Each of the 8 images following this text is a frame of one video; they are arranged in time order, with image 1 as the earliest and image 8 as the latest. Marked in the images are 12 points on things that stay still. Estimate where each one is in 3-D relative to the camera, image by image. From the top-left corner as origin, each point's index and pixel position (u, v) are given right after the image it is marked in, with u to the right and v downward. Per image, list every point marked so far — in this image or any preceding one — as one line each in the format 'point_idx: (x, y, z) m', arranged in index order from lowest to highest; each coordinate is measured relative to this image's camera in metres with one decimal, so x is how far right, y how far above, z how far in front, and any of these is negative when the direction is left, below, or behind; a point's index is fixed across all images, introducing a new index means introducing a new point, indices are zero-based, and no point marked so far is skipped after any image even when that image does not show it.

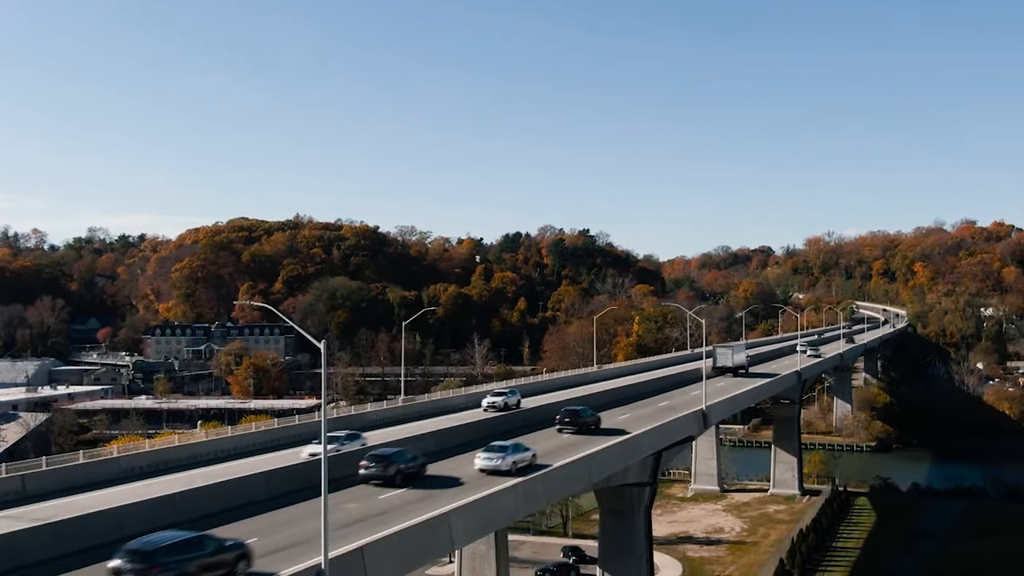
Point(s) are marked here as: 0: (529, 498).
0: (+0.4, -4.5, +19.5) m
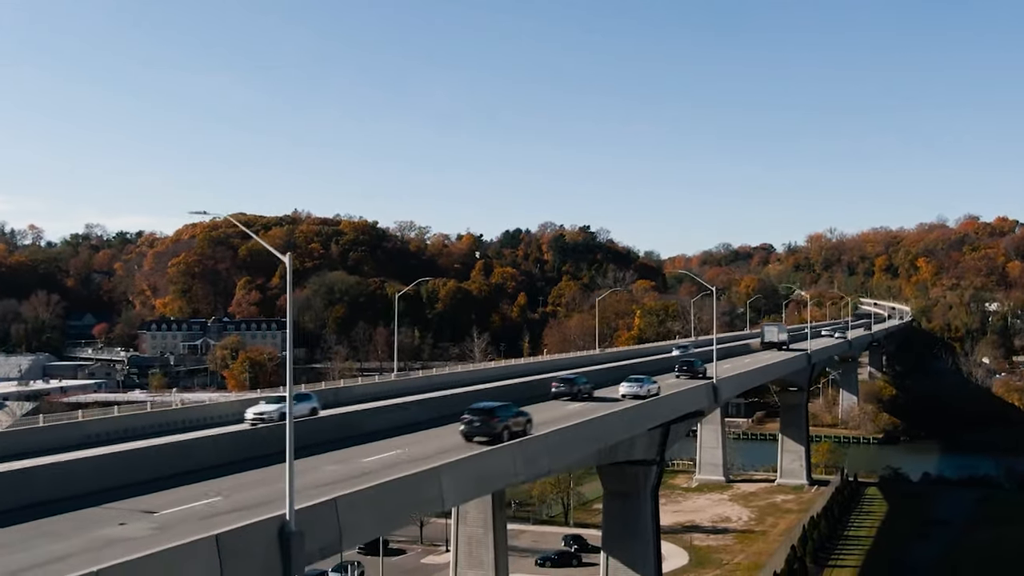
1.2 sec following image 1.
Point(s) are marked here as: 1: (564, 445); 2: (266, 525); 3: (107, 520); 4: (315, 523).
0: (+0.3, -3.4, +17.6) m
1: (+1.1, -3.3, +19.2) m
2: (-3.1, -2.9, +11.3) m
3: (-5.8, -3.3, +13.0) m
4: (-2.7, -3.1, +12.2) m
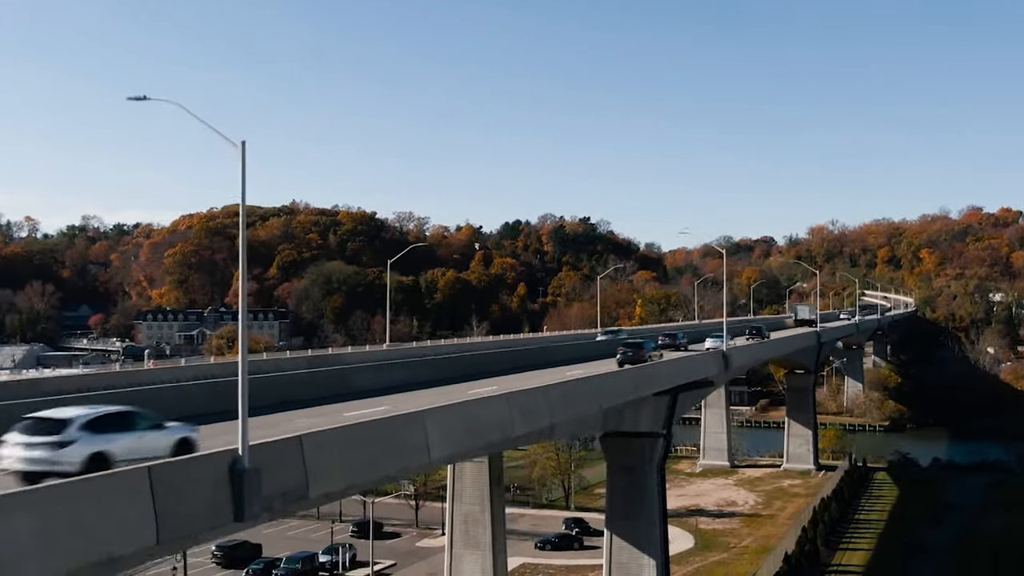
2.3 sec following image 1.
0: (+0.3, -2.2, +15.8) m
1: (+1.1, -2.2, +17.5) m
2: (-3.1, -1.8, +9.5) m
3: (-5.9, -2.2, +11.3) m
4: (-2.8, -2.0, +10.5) m
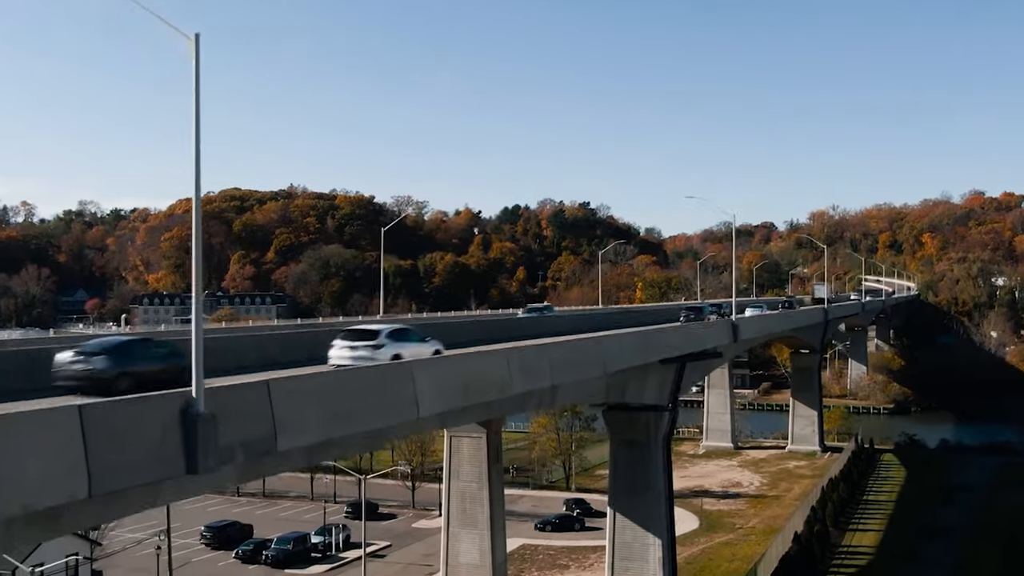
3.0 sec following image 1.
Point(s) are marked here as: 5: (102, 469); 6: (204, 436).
0: (+0.3, -1.4, +14.5) m
1: (+1.0, -1.3, +16.1) m
2: (-3.1, -1.0, +8.2) m
3: (-5.9, -1.5, +9.9) m
4: (-2.8, -1.2, +9.1) m
5: (-3.5, -1.5, +7.7) m
6: (-2.9, -1.4, +8.4) m
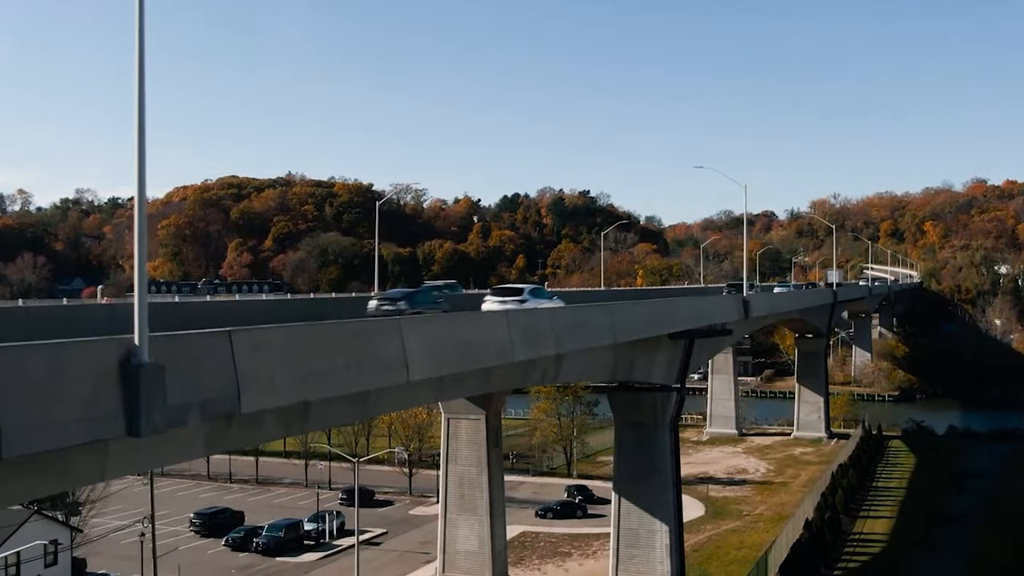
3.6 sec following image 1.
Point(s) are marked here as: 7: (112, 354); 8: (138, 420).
0: (+0.3, -0.8, +13.2) m
1: (+1.1, -0.7, +14.8) m
2: (-3.1, -0.5, +6.8) m
3: (-5.9, -0.9, +8.6) m
4: (-2.7, -0.7, +7.8) m
5: (-3.4, -1.0, +6.3) m
6: (-2.8, -0.9, +7.1) m
7: (-3.1, -0.5, +6.9) m
8: (-2.9, -1.1, +7.1) m
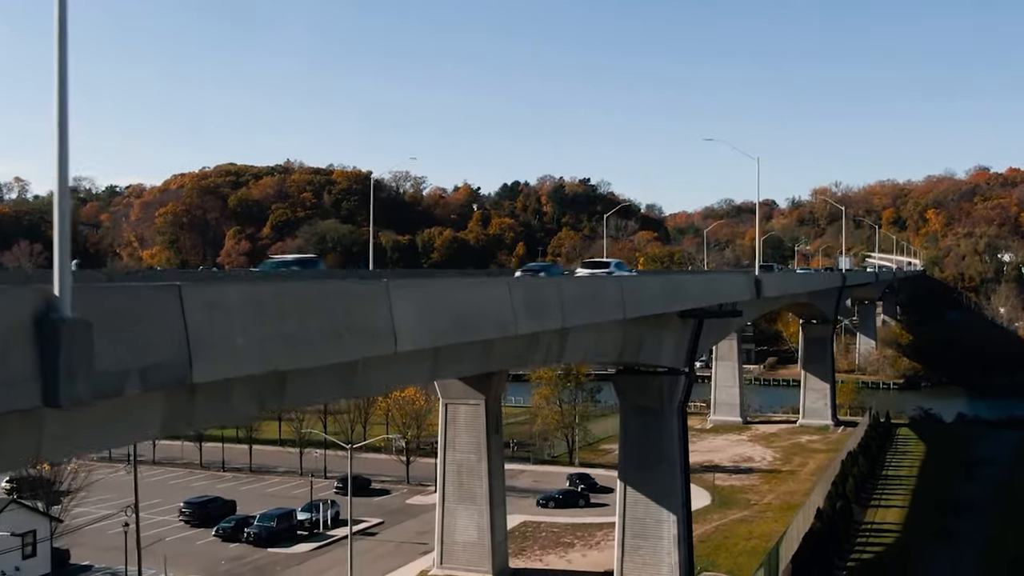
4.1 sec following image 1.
0: (+0.3, -0.4, +11.9) m
1: (+1.1, -0.2, +13.6) m
2: (-3.1, -0.1, +5.6) m
3: (-5.9, -0.5, +7.4) m
4: (-2.7, -0.3, +6.6) m
5: (-3.4, -0.6, +5.1) m
6: (-2.8, -0.5, +5.9) m
7: (-3.0, -0.2, +5.7) m
8: (-2.9, -0.7, +5.8) m
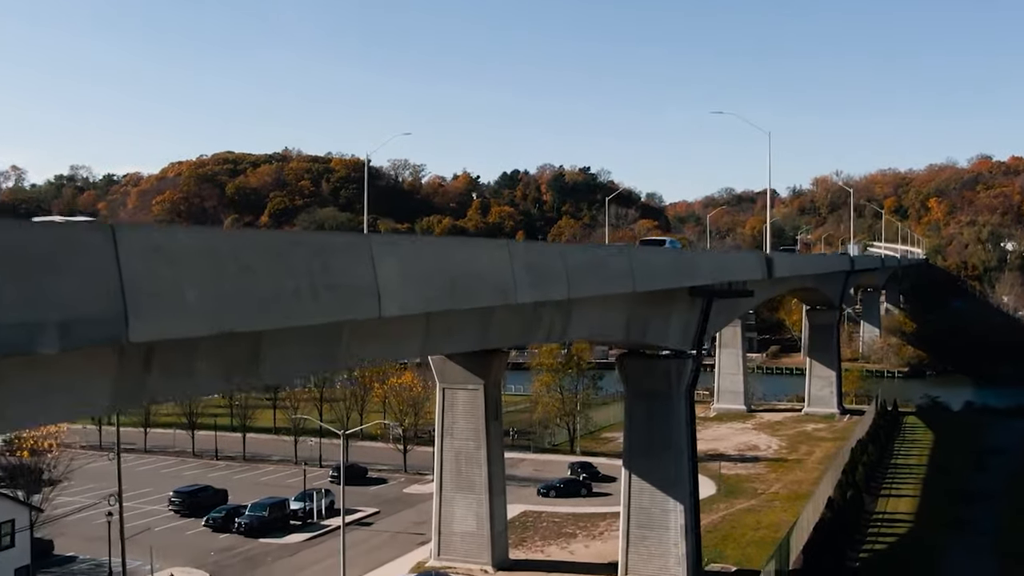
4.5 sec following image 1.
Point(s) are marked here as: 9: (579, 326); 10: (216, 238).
0: (+0.3, 0.0, +10.8) m
1: (+1.1, +0.2, +12.4) m
2: (-3.1, +0.2, +4.5) m
3: (-5.8, -0.2, +6.2) m
4: (-2.7, +0.1, +5.4) m
5: (-3.4, -0.3, +4.0) m
6: (-2.8, -0.1, +4.7) m
7: (-3.0, +0.2, +4.6) m
8: (-2.9, -0.4, +4.7) m
9: (+1.2, -0.7, +16.4) m
10: (-2.1, +0.4, +6.7) m
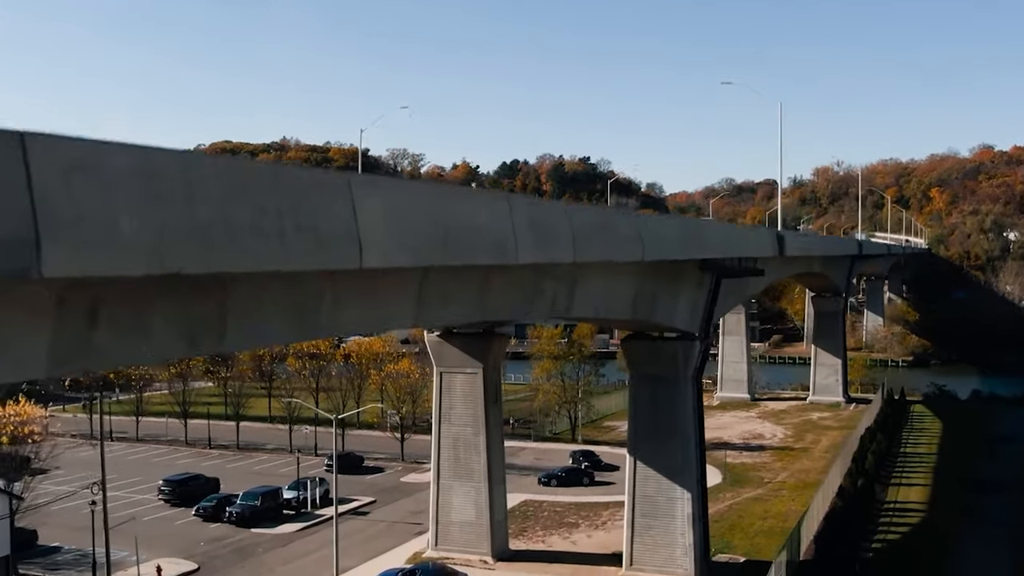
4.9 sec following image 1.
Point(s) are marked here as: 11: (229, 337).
0: (+0.3, +0.5, +9.7) m
1: (+1.1, +0.6, +11.4) m
2: (-3.1, +0.6, +3.4) m
3: (-5.8, +0.2, +5.2) m
4: (-2.7, +0.4, +4.4) m
5: (-3.4, +0.1, +2.9) m
6: (-2.8, +0.2, +3.7) m
7: (-3.0, +0.5, +3.5) m
8: (-2.9, 0.0, +3.7) m
9: (+1.2, -0.2, +15.4) m
10: (-2.1, +0.7, +5.7) m
11: (-2.5, -0.4, +8.1) m
